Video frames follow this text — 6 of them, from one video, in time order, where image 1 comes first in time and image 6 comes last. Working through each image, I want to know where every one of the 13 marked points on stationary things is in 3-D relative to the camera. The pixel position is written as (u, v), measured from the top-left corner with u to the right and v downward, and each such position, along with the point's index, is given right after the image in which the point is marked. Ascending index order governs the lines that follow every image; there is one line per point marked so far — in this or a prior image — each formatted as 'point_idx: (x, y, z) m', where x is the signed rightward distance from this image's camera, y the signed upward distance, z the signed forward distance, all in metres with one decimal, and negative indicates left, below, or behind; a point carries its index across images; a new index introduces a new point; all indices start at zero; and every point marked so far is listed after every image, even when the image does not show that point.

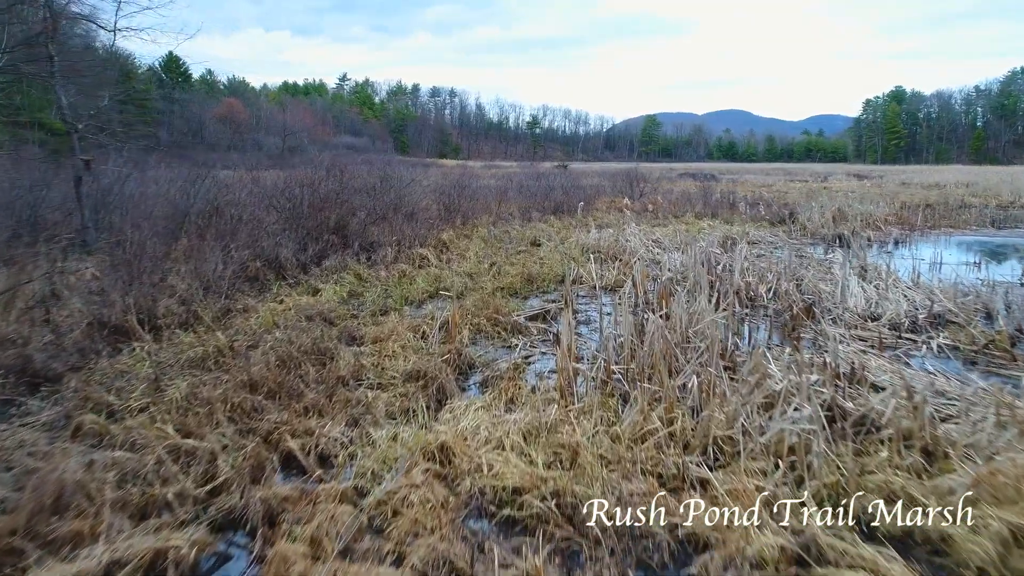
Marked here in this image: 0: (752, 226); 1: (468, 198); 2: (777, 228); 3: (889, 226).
0: (+5.0, +1.1, +12.1) m
1: (-1.1, +2.2, +14.3) m
2: (+5.8, +1.1, +12.5) m
3: (+8.4, +1.3, +12.8) m
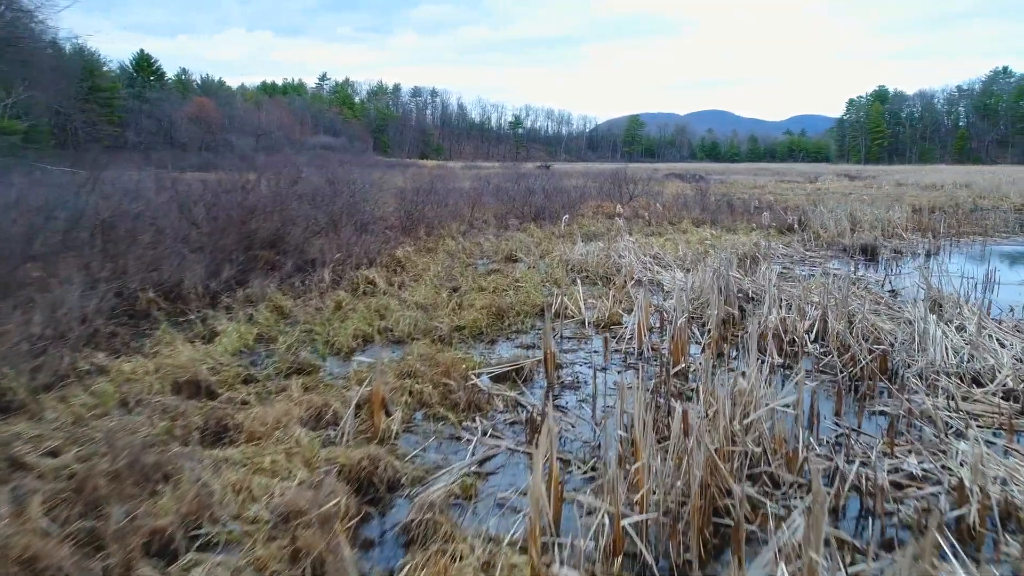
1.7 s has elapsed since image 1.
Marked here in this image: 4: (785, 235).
0: (+4.5, +0.7, +10.5) m
1: (-1.6, +1.8, +12.5) m
2: (+5.3, +0.8, +10.9) m
3: (+7.9, +1.0, +11.3) m
4: (+5.5, +1.0, +11.5) m
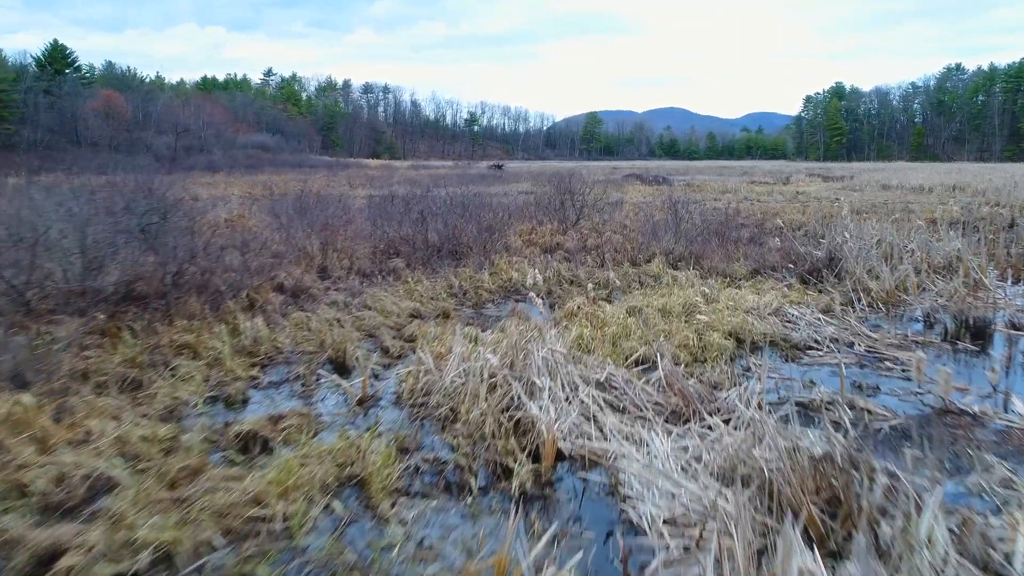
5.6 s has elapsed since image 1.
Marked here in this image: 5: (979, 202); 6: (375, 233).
0: (+2.9, -0.4, +6.1) m
1: (-3.4, +0.6, +7.8) m
2: (+3.6, -0.3, +6.6) m
3: (+6.2, 0.0, +7.1) m
4: (+3.8, -0.1, +7.2) m
5: (+15.3, +2.8, +18.9) m
6: (-2.3, +0.9, +9.7) m
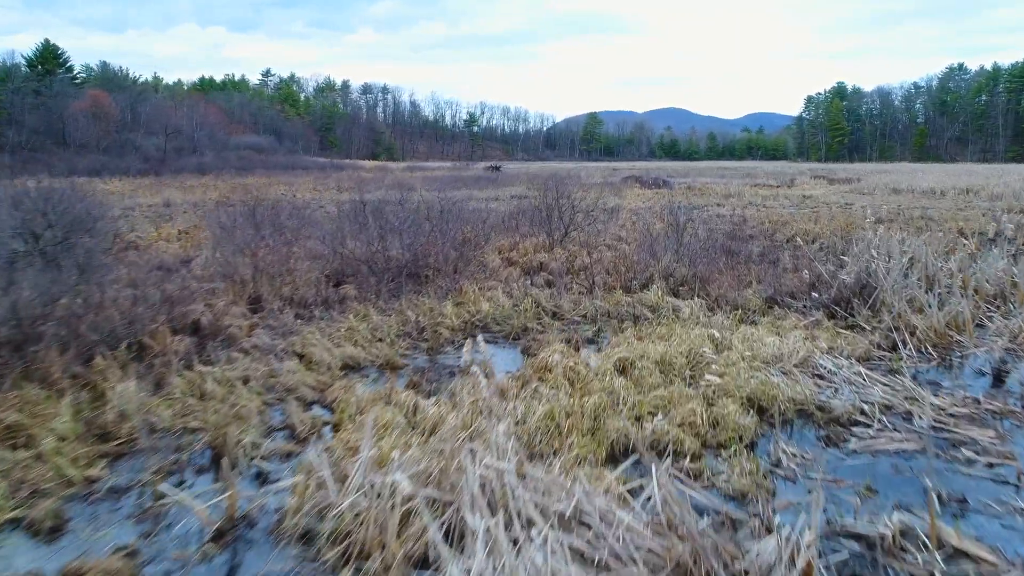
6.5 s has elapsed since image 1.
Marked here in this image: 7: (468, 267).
0: (+2.5, -0.8, +4.8) m
1: (-3.8, +0.2, +6.4) m
2: (+3.3, -0.7, +5.2) m
3: (+5.9, -0.4, +5.8) m
4: (+3.4, -0.5, +5.9) m
5: (+14.9, +2.4, +17.5) m
6: (-2.7, +0.5, +8.3) m
7: (-0.7, +0.3, +8.5) m
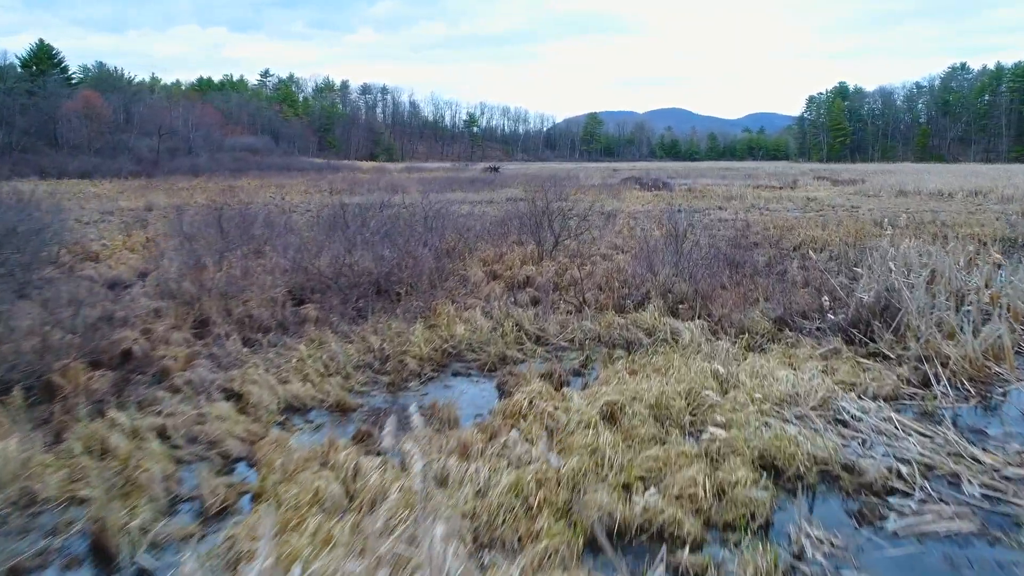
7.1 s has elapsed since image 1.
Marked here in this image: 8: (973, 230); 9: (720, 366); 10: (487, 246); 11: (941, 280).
0: (+2.3, -1.0, +4.0) m
1: (-4.0, 0.0, +5.7) m
2: (+3.0, -0.9, +4.5) m
3: (+5.6, -0.6, +5.0) m
4: (+3.2, -0.7, +5.1) m
5: (+14.7, +2.2, +16.8) m
6: (-2.9, +0.3, +7.6) m
7: (-0.9, +0.1, +7.7) m
8: (+10.6, +1.3, +13.1) m
9: (+1.8, -0.7, +5.1) m
10: (-0.4, +0.7, +9.9) m
11: (+5.4, +0.1, +7.2) m
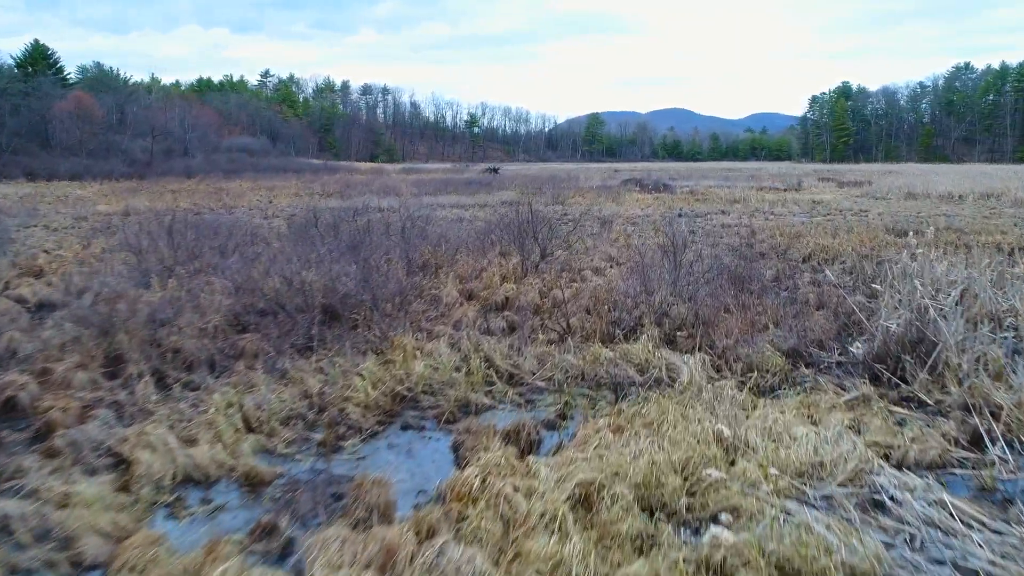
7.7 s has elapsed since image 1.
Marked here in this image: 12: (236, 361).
0: (+2.0, -1.3, +3.1) m
1: (-4.3, -0.3, +4.8) m
2: (+2.7, -1.2, +3.6) m
3: (+5.3, -0.9, +4.1) m
4: (+2.9, -1.0, +4.2) m
5: (+14.4, +1.9, +15.8) m
6: (-3.2, 0.0, +6.7) m
7: (-1.2, -0.2, +6.8) m
8: (+10.4, +1.1, +12.2) m
9: (+1.5, -0.9, +4.1) m
10: (-0.7, +0.4, +9.0) m
11: (+5.1, -0.2, +6.2) m
12: (-2.6, -0.6, +5.3) m
